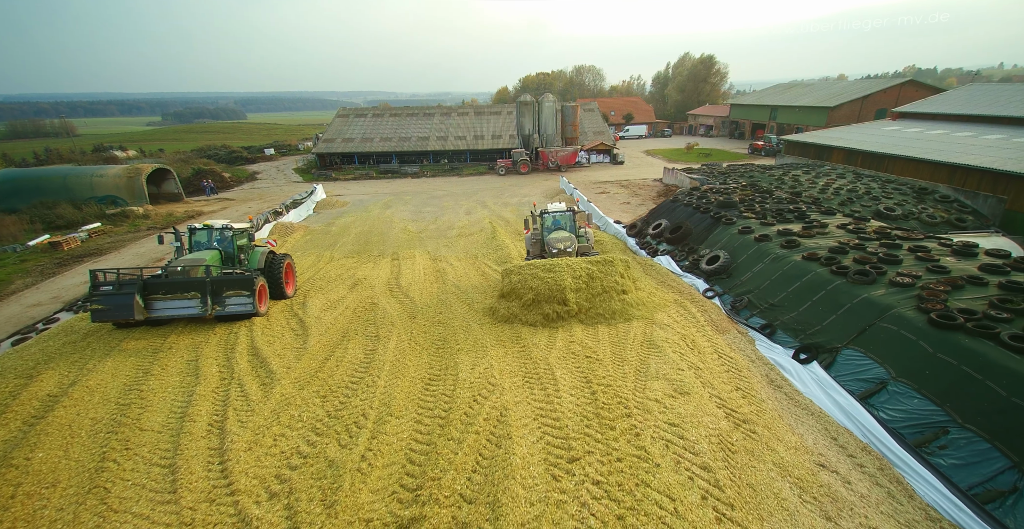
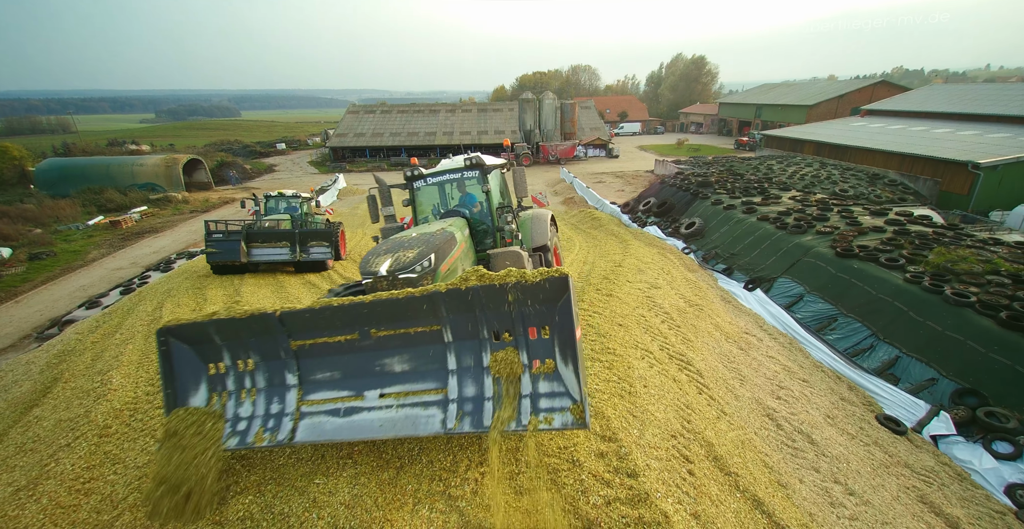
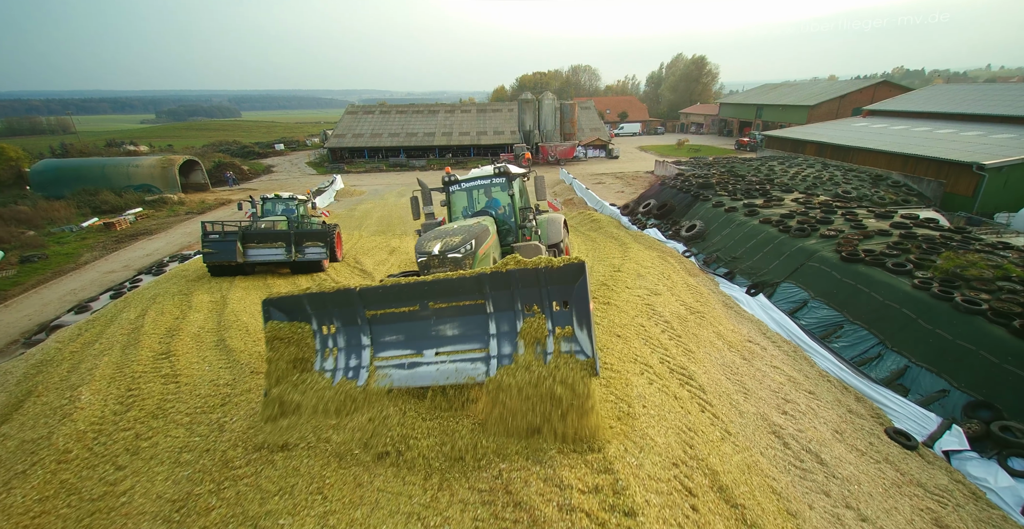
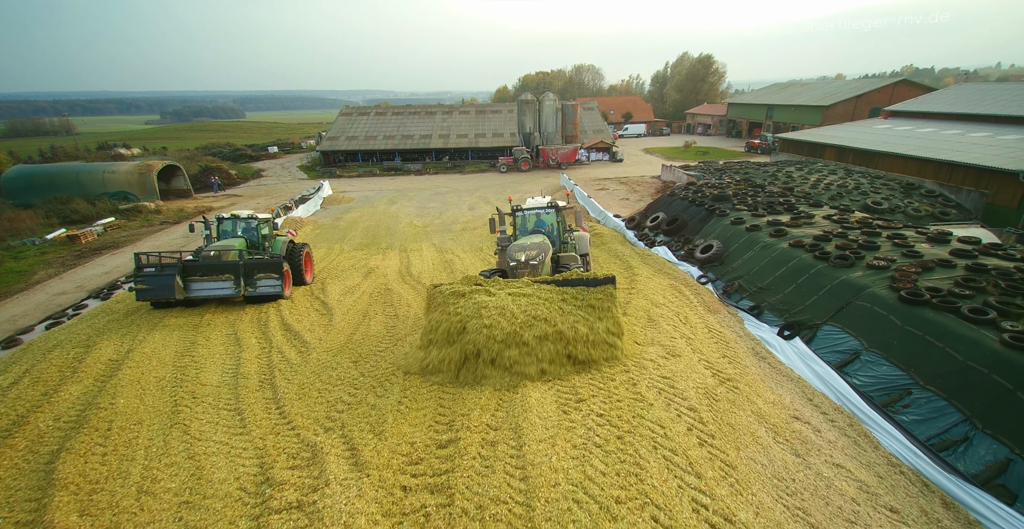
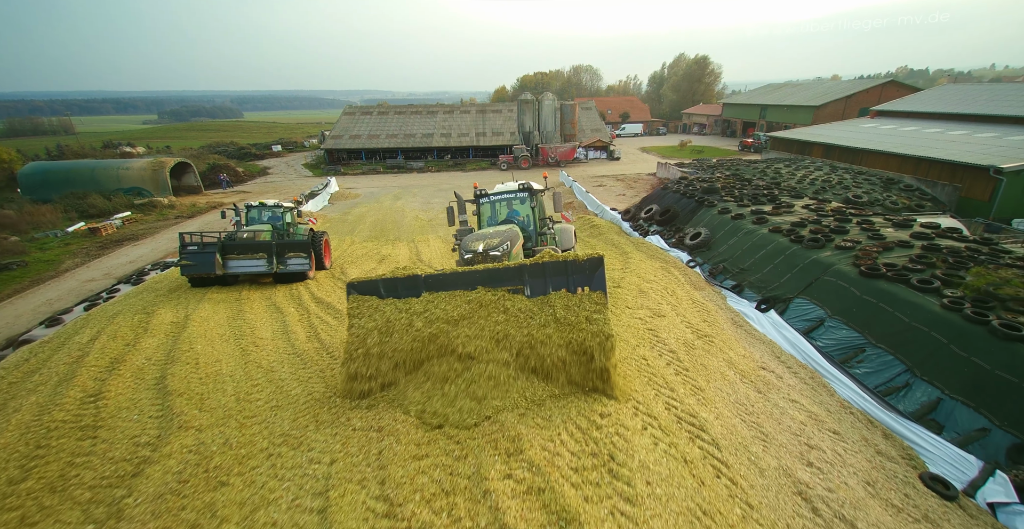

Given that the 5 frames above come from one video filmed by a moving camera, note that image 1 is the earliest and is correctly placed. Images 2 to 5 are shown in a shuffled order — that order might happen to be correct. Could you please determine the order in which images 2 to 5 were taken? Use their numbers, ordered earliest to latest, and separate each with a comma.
4, 5, 3, 2
